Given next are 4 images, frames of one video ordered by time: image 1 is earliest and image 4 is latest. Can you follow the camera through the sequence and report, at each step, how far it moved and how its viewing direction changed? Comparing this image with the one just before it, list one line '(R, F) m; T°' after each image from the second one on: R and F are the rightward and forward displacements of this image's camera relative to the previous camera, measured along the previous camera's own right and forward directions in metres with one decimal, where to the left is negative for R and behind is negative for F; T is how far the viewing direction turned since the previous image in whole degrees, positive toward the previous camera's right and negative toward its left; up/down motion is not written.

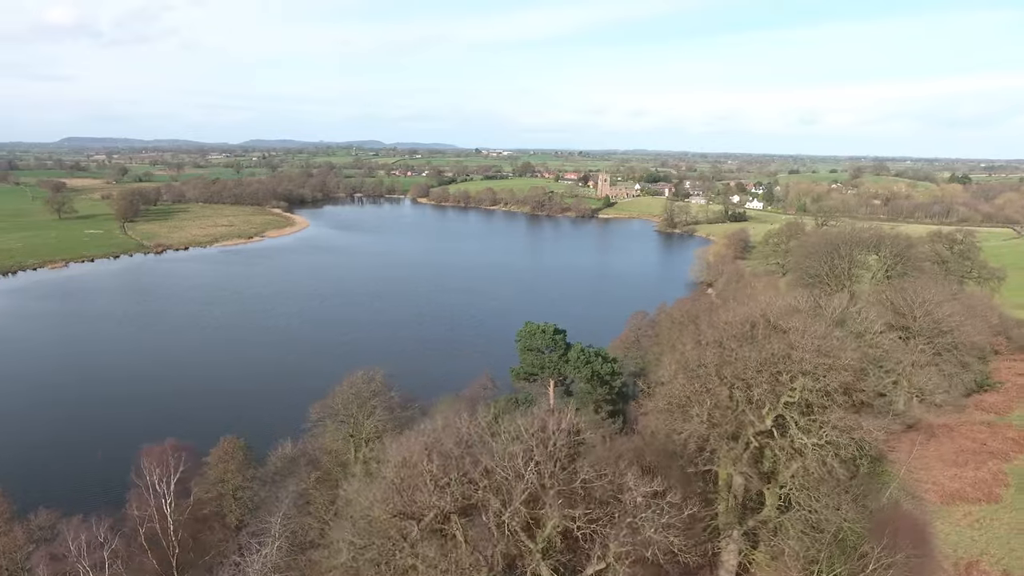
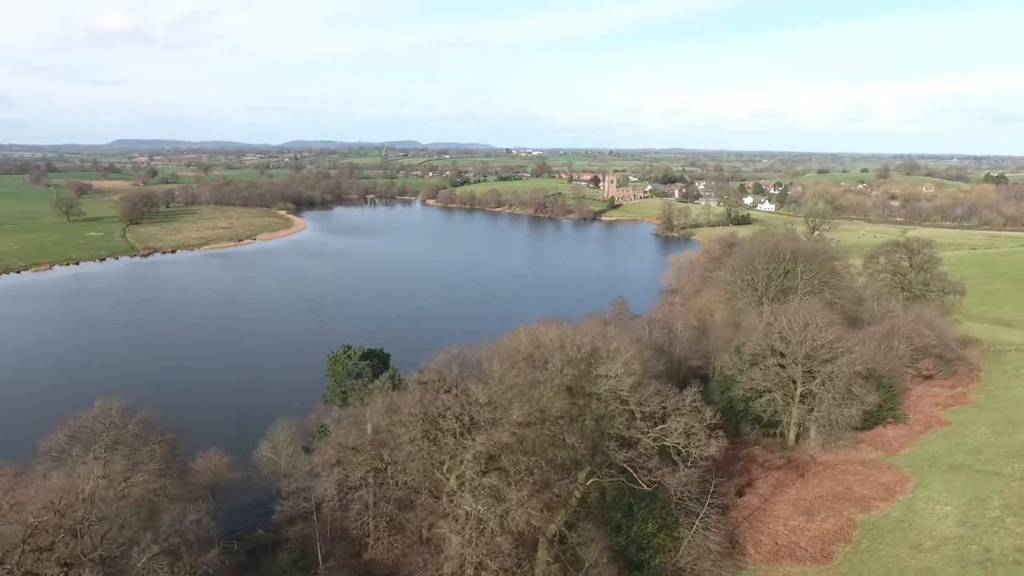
(+6.2, +1.6) m; -3°
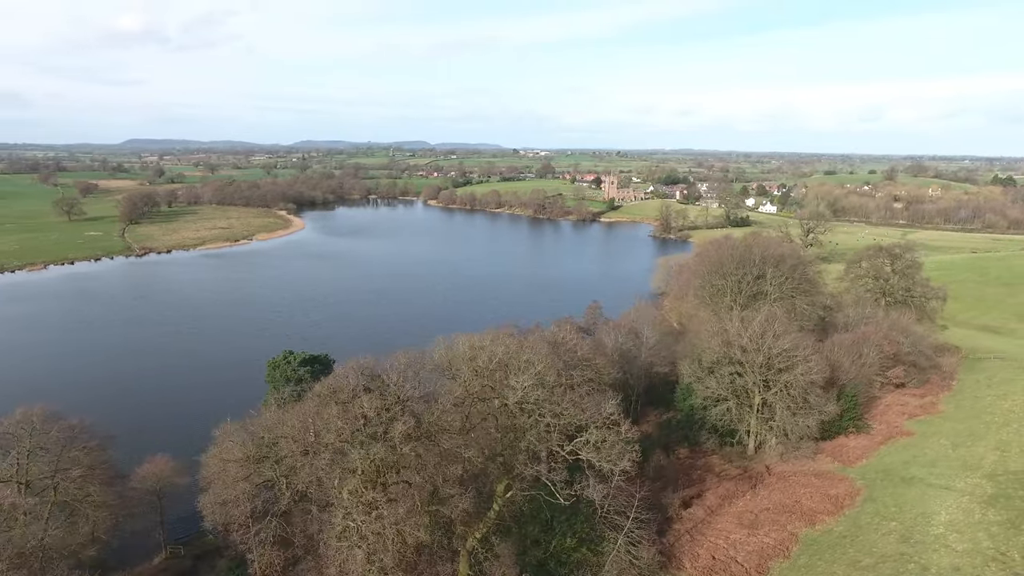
(+1.8, +0.3) m; -1°
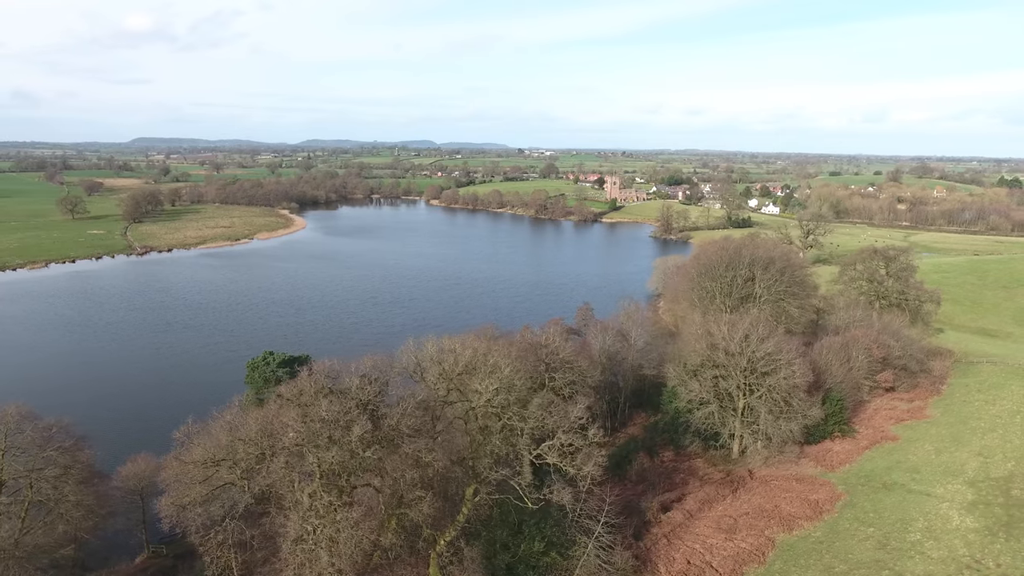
(+0.7, 0.0) m; 0°
